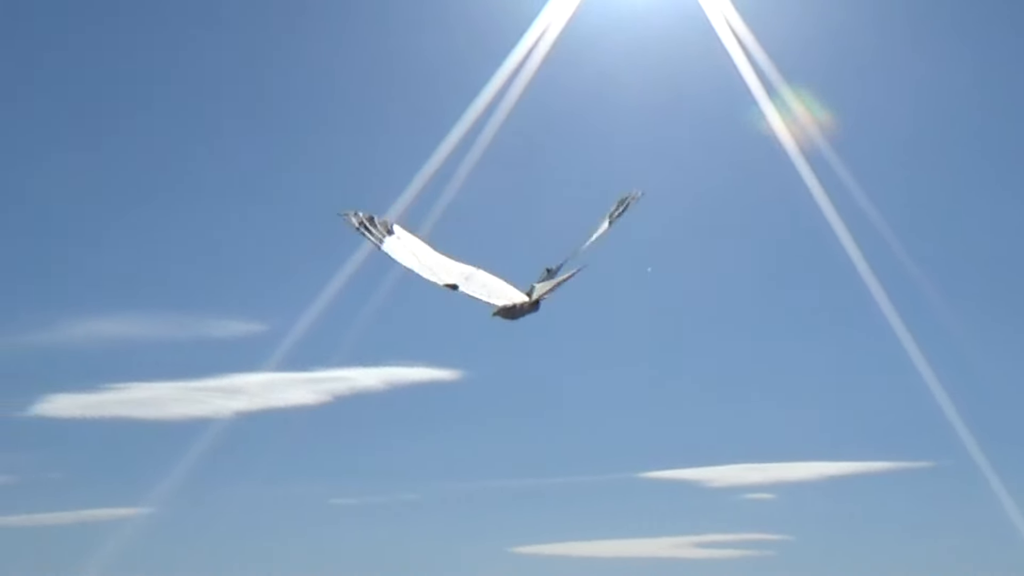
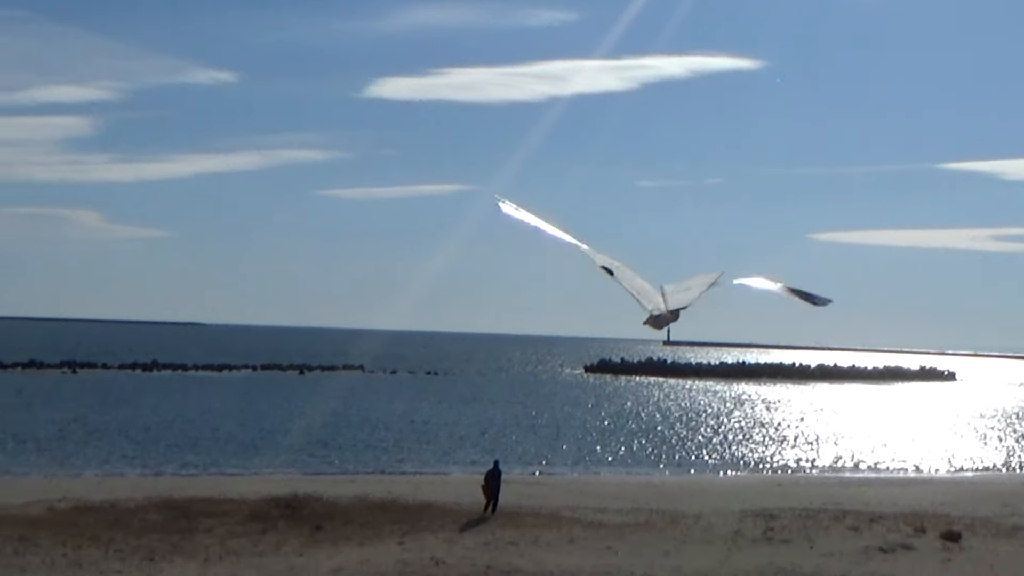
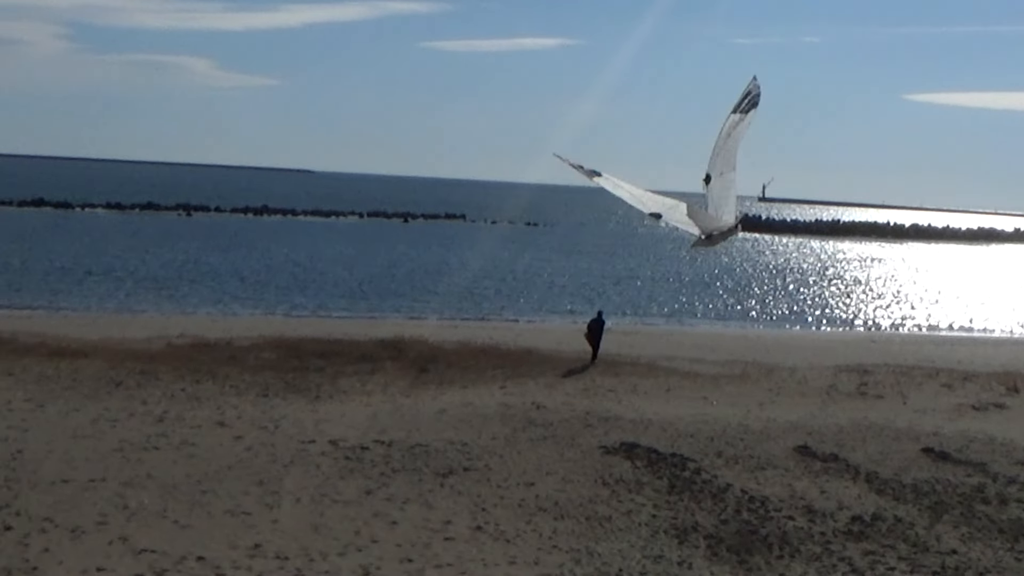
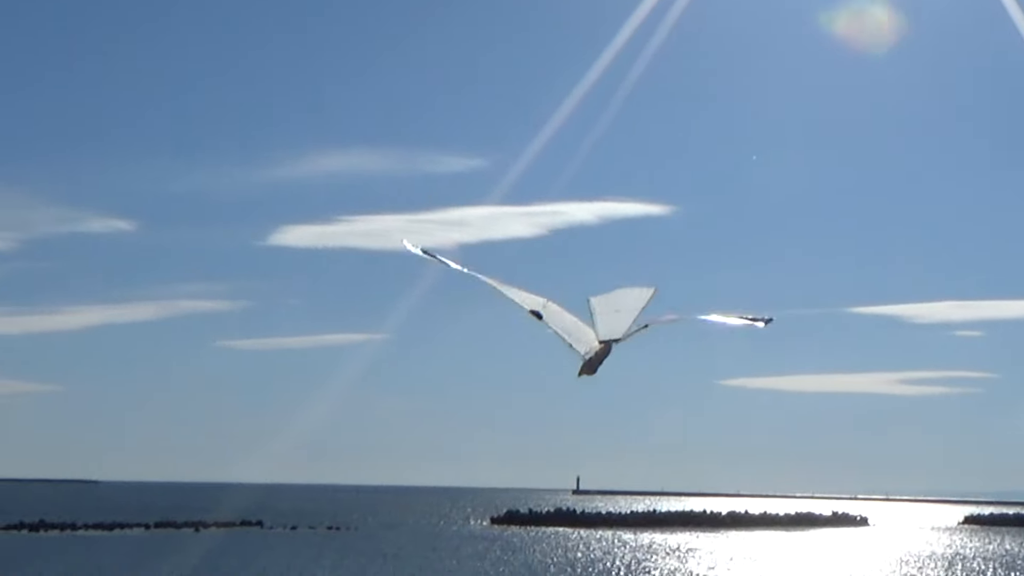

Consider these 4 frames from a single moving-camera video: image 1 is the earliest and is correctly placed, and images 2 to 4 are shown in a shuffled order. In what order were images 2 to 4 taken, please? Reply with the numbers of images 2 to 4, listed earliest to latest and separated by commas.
4, 2, 3
